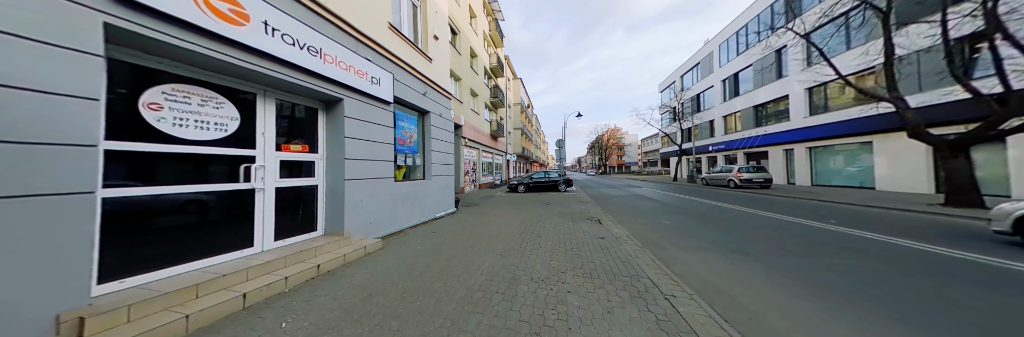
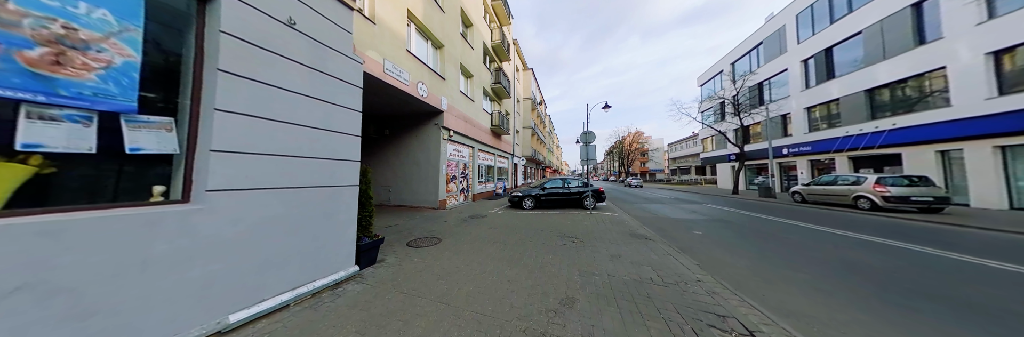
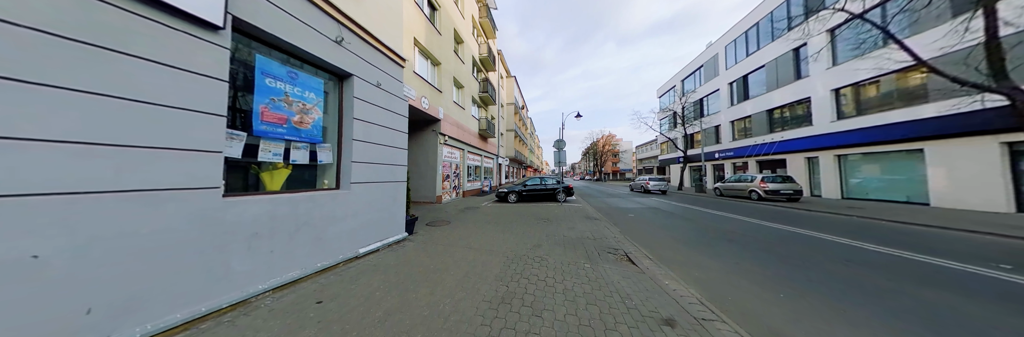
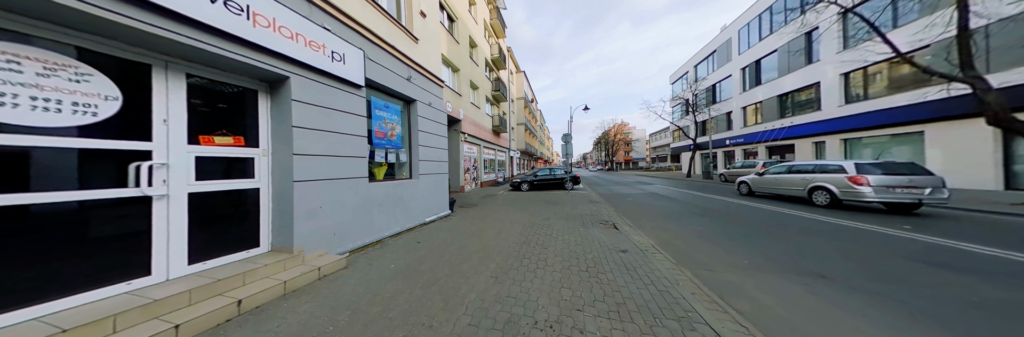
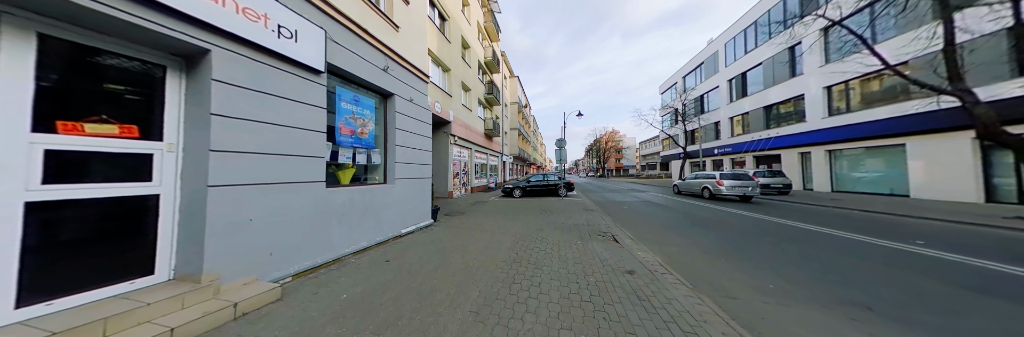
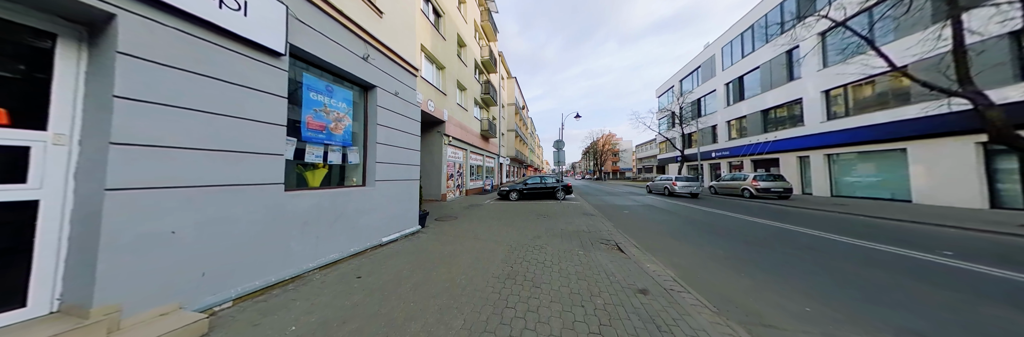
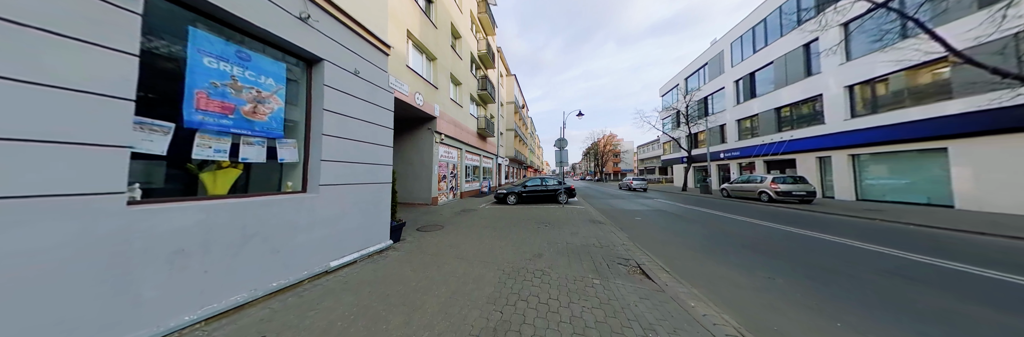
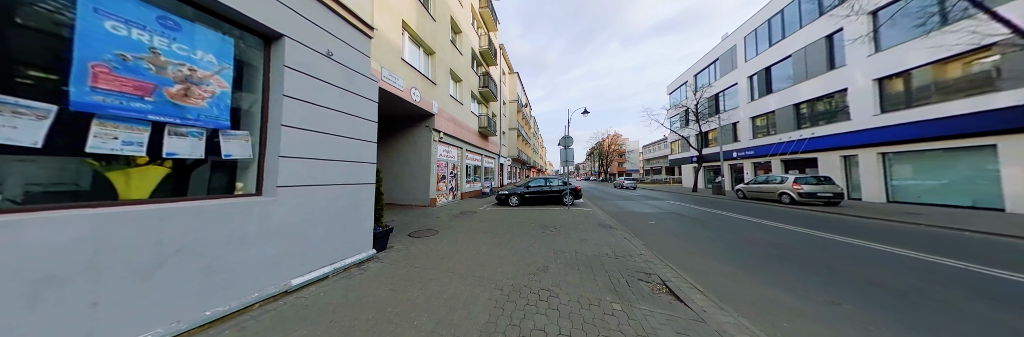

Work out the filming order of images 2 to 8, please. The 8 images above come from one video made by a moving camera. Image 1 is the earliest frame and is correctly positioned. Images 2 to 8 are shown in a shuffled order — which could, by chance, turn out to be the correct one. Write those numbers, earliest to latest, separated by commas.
4, 5, 6, 3, 7, 8, 2
